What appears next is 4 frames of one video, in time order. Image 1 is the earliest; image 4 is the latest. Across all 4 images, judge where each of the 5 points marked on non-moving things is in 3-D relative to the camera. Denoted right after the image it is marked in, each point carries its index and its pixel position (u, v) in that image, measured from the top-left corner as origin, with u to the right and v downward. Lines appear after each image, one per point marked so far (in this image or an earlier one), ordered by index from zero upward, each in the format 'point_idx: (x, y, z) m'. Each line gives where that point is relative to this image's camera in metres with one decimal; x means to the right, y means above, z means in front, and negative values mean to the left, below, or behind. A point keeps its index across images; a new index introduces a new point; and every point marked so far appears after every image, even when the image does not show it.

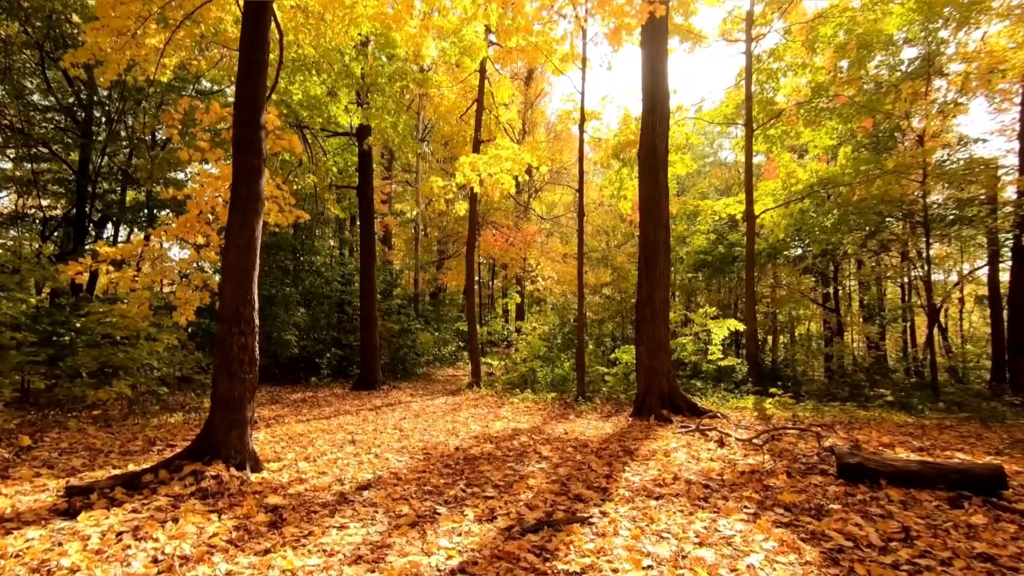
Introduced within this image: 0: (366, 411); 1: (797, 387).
0: (-2.6, -2.2, +8.8) m
1: (+7.1, -2.5, +12.3) m
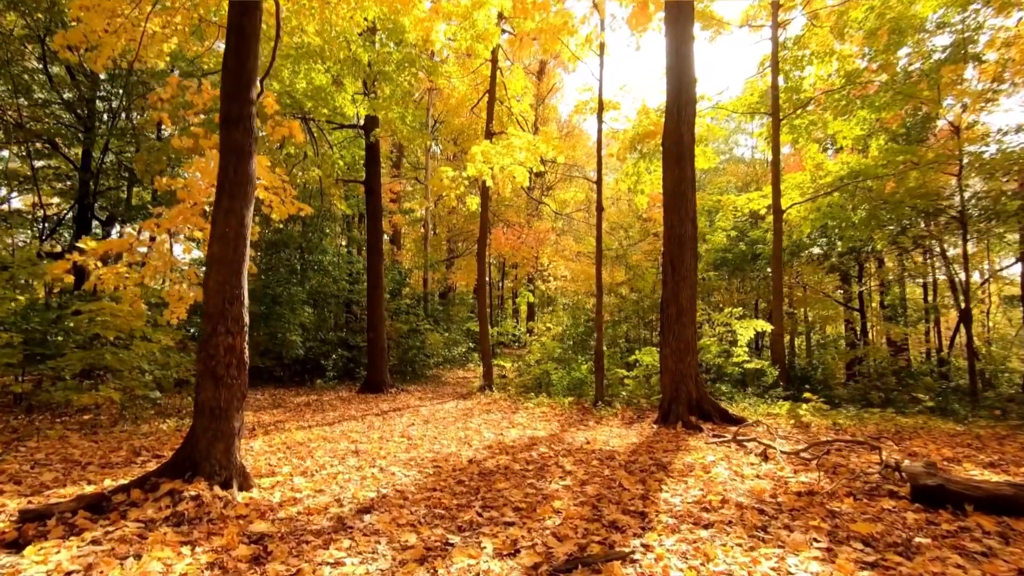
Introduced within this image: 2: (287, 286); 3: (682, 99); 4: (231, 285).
0: (-2.4, -2.2, +8.3) m
1: (+7.4, -2.4, +11.6) m
2: (-6.1, 0.0, +13.5) m
3: (+2.8, +3.1, +8.2) m
4: (-2.3, 0.0, +4.0) m
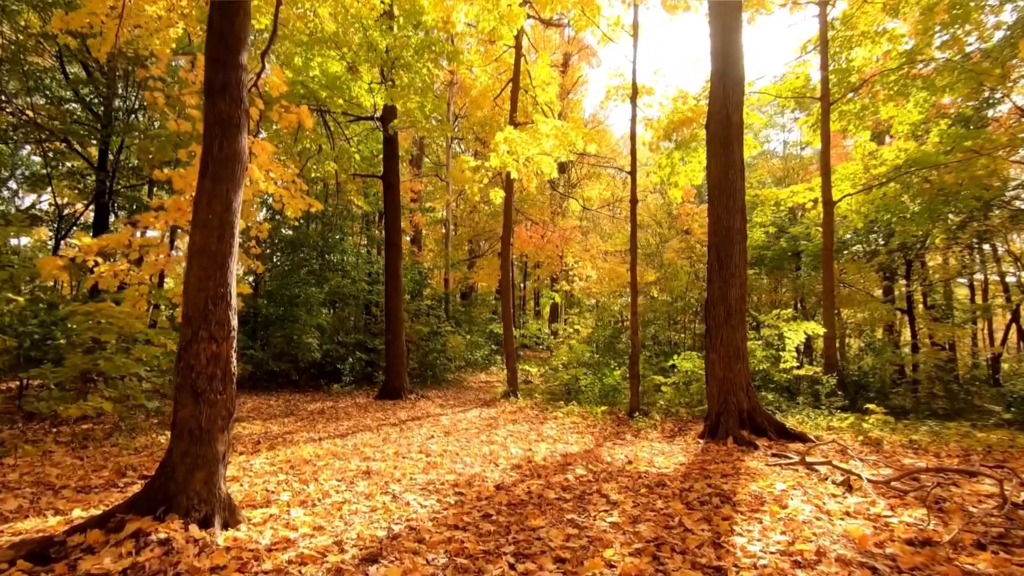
0: (-1.9, -2.1, +7.7) m
1: (+8.0, -2.4, +10.6) m
2: (-5.5, 0.0, +13.0) m
3: (+3.2, +3.1, +7.4) m
4: (-2.0, 0.0, +3.4) m
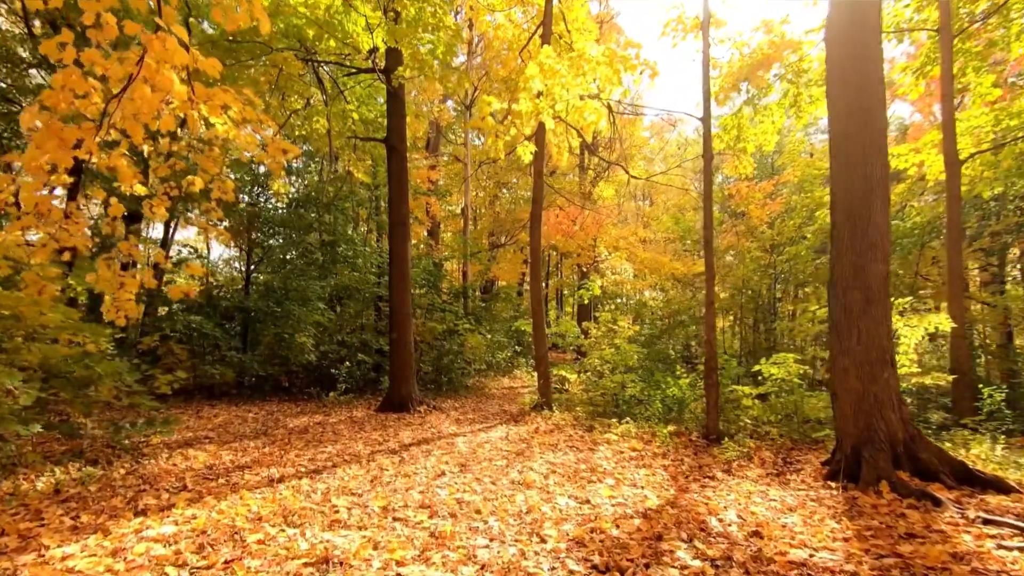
0: (-1.5, -1.9, +5.6) m
1: (+8.6, -2.1, +8.2) m
2: (-4.8, +0.2, +11.1) m
3: (+3.7, +3.4, +5.1) m
4: (-1.7, +0.3, +1.4) m
